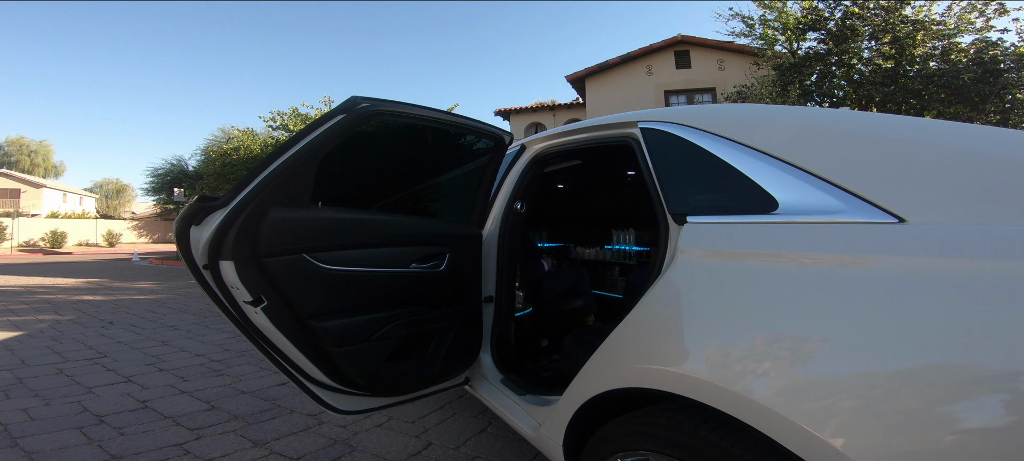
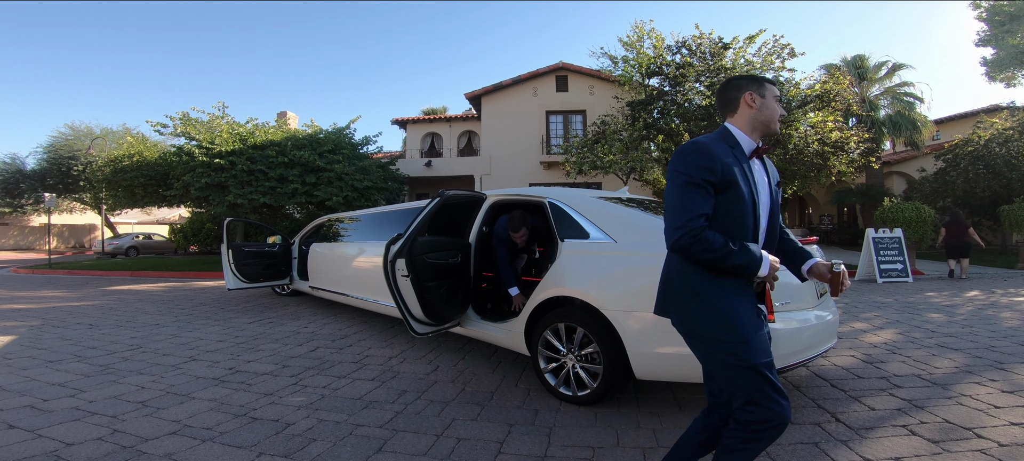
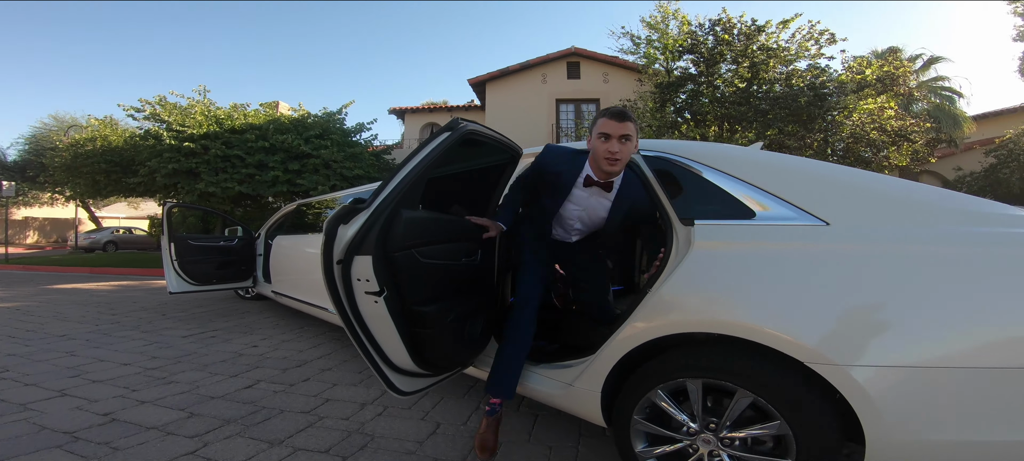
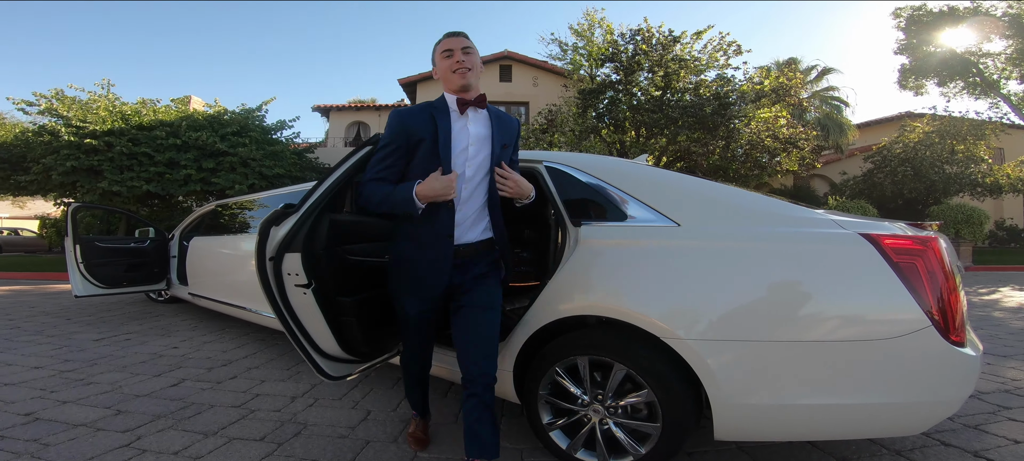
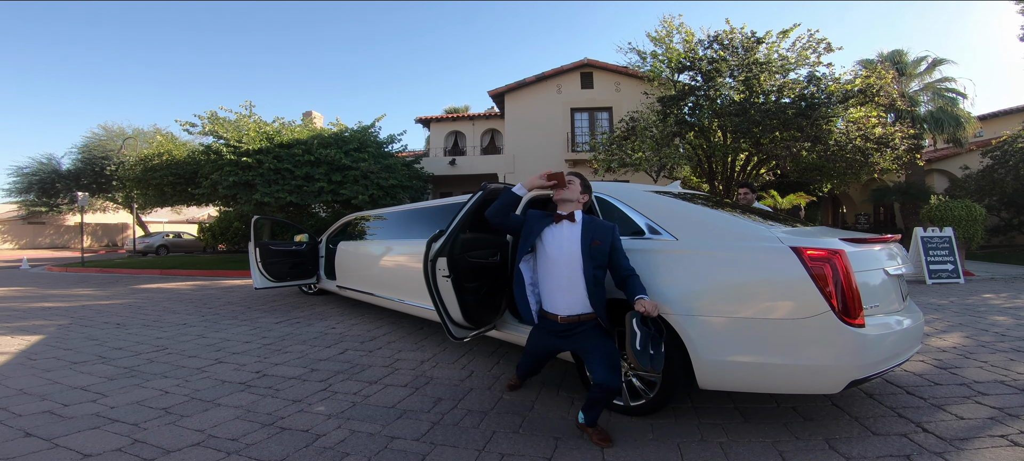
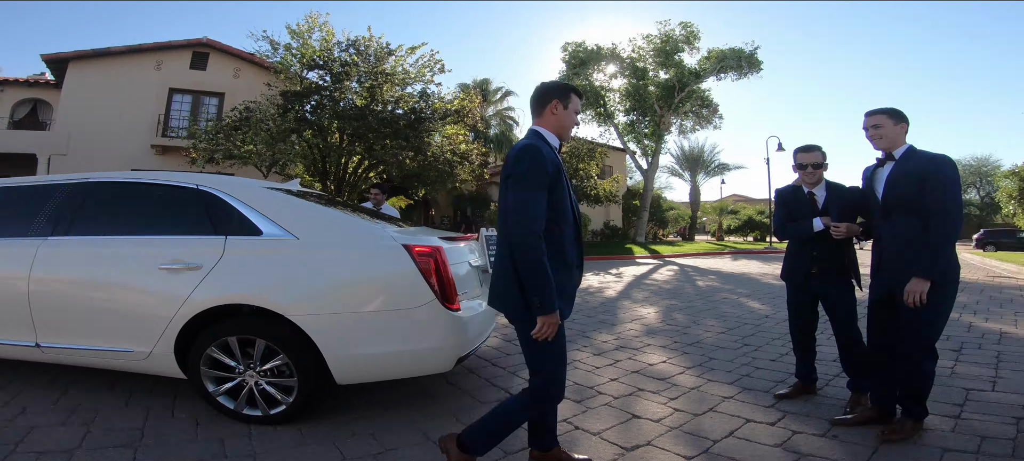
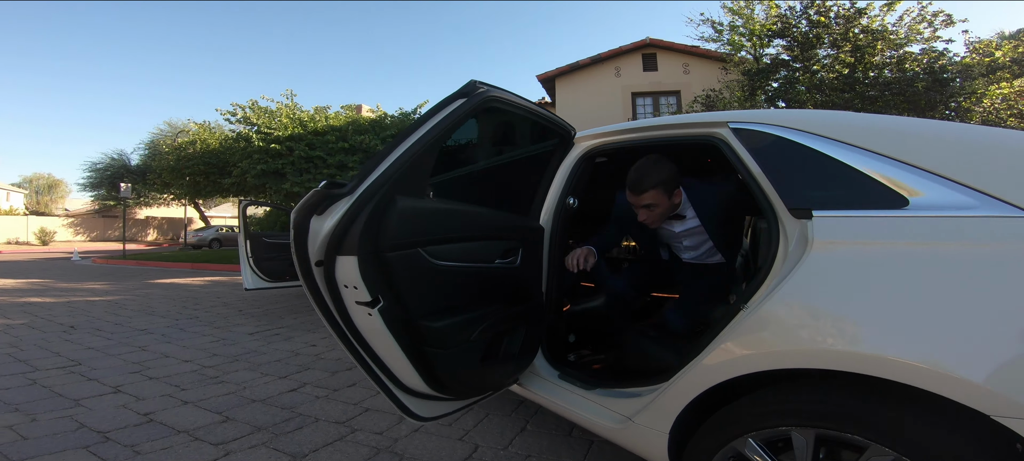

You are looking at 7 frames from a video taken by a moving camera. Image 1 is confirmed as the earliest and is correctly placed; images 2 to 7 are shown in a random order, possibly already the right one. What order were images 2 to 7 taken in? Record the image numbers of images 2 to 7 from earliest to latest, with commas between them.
7, 3, 4, 5, 2, 6
